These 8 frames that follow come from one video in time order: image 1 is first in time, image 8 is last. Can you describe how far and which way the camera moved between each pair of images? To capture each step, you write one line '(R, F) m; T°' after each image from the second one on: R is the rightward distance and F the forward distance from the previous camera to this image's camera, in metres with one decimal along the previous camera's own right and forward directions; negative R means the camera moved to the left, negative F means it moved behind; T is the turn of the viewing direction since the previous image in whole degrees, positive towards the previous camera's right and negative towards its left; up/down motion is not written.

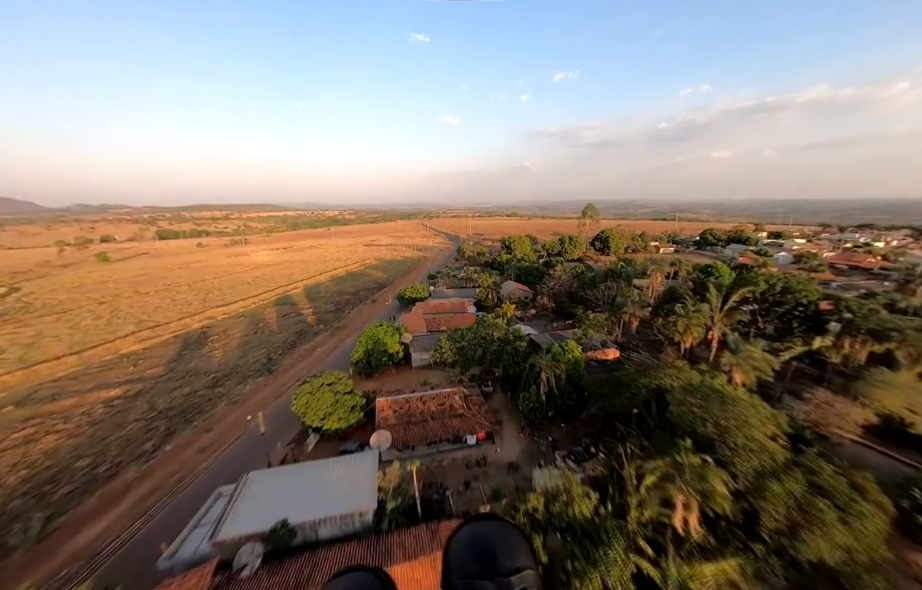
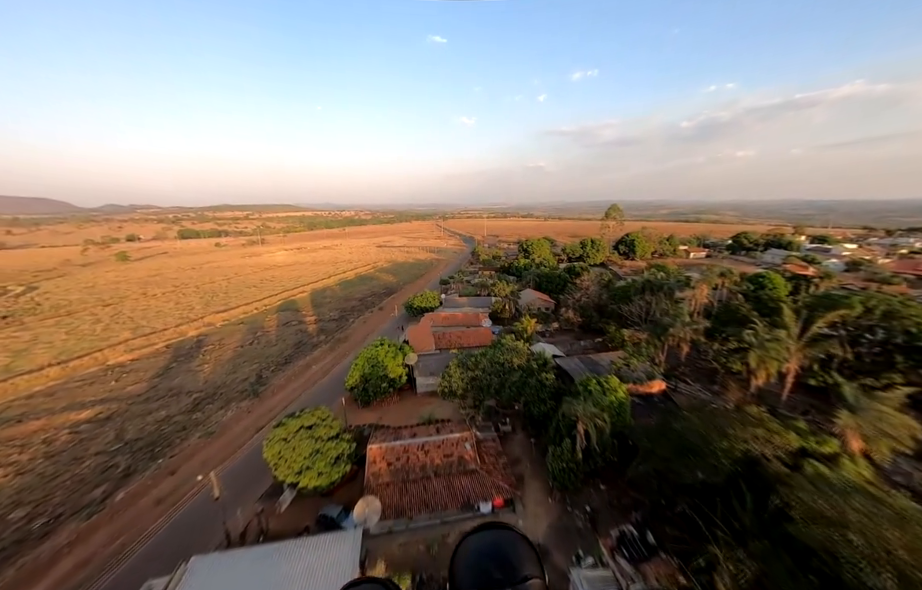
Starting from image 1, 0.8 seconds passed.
(0.0, +3.1) m; -3°
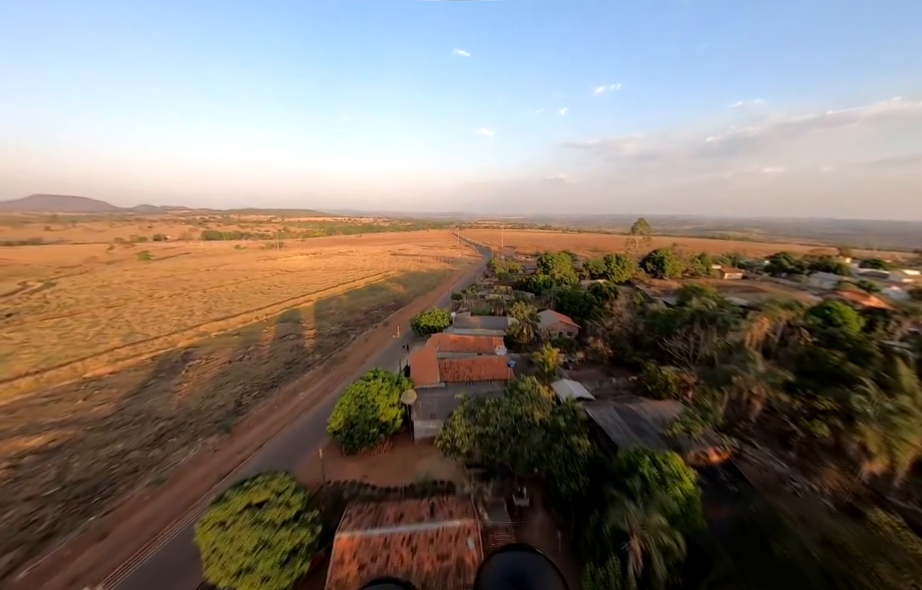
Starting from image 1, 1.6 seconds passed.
(+0.1, +3.0) m; -3°
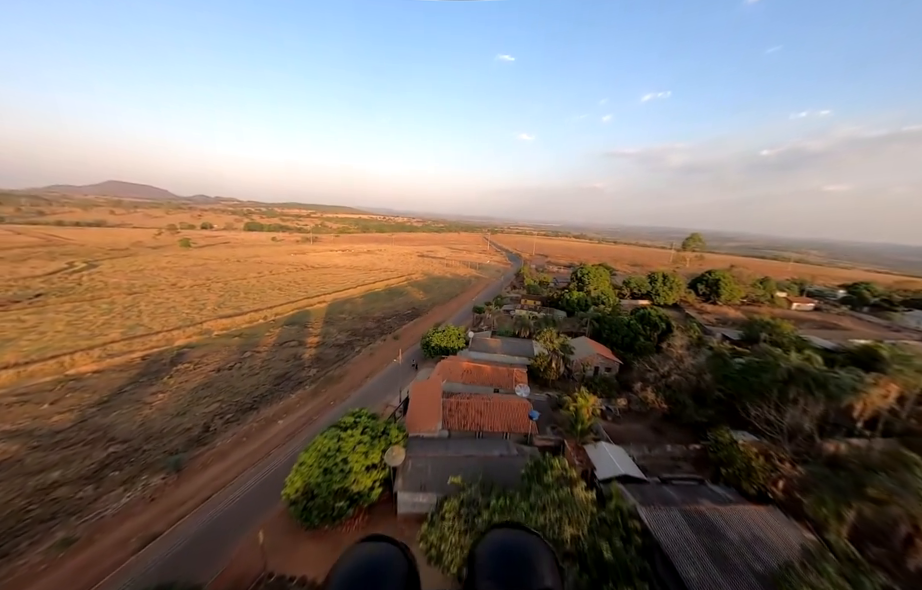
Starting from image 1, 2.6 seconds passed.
(+0.5, +3.8) m; -5°
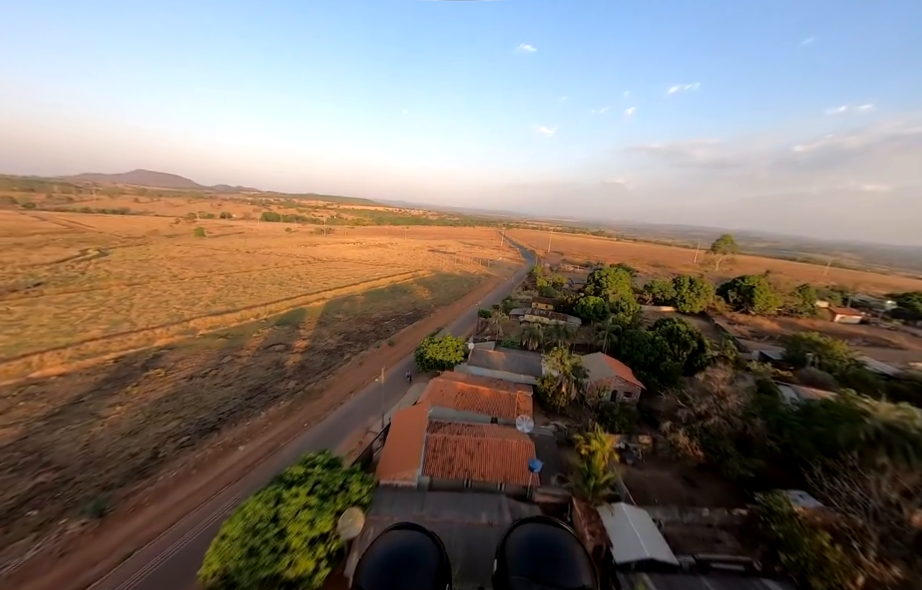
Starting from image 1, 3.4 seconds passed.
(+1.0, +2.9) m; -3°
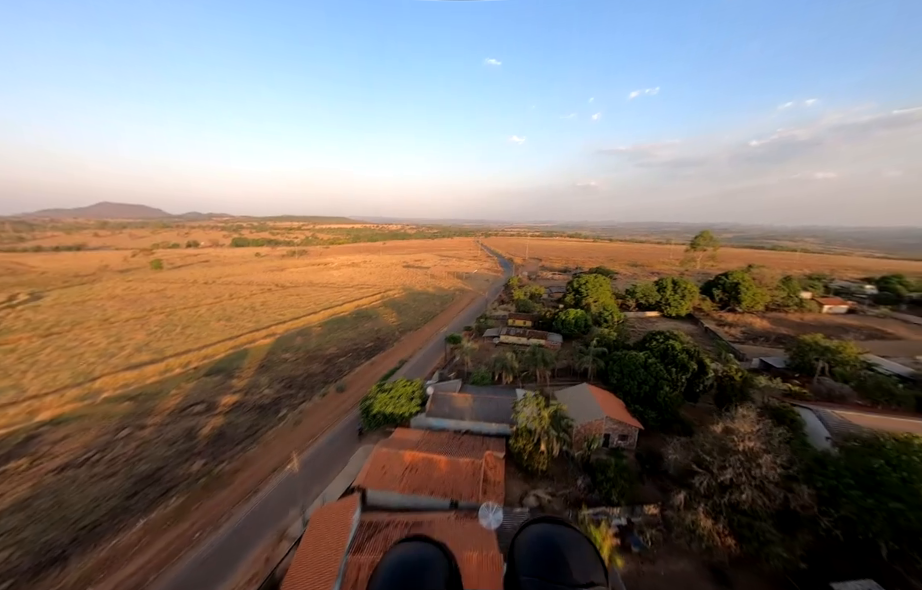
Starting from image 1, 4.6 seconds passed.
(+2.5, +3.7) m; +2°
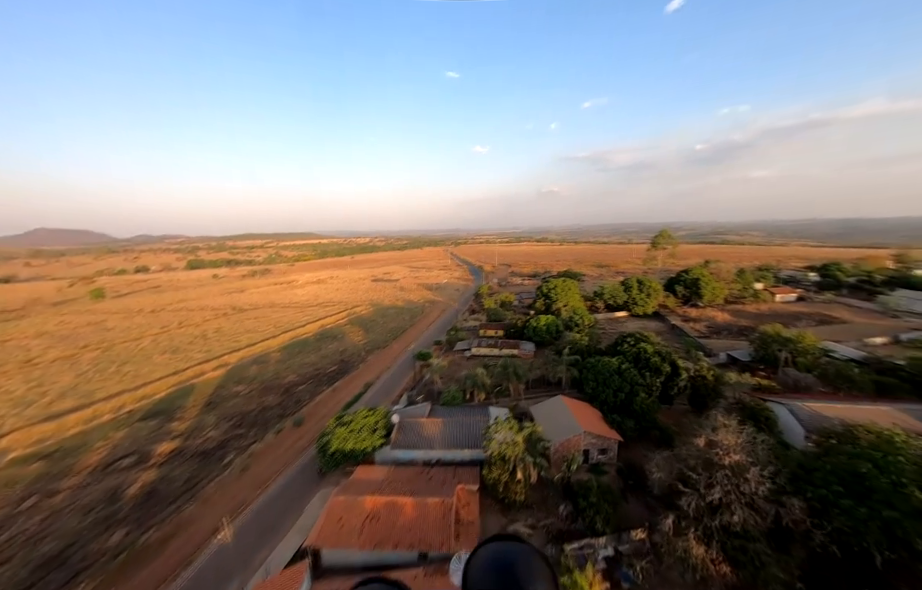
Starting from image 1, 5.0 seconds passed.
(+1.0, +1.2) m; +4°
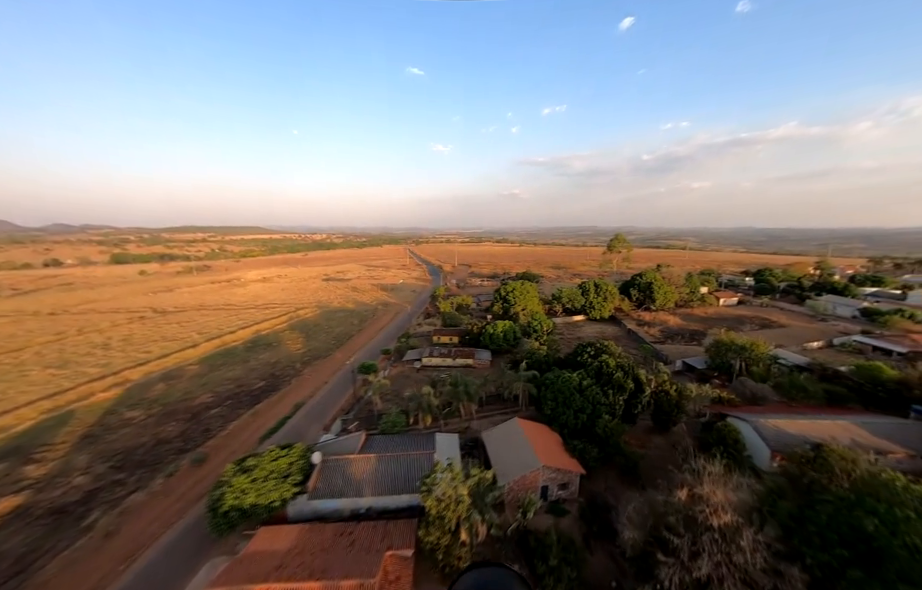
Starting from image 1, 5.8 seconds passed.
(+1.3, +2.5) m; +6°
